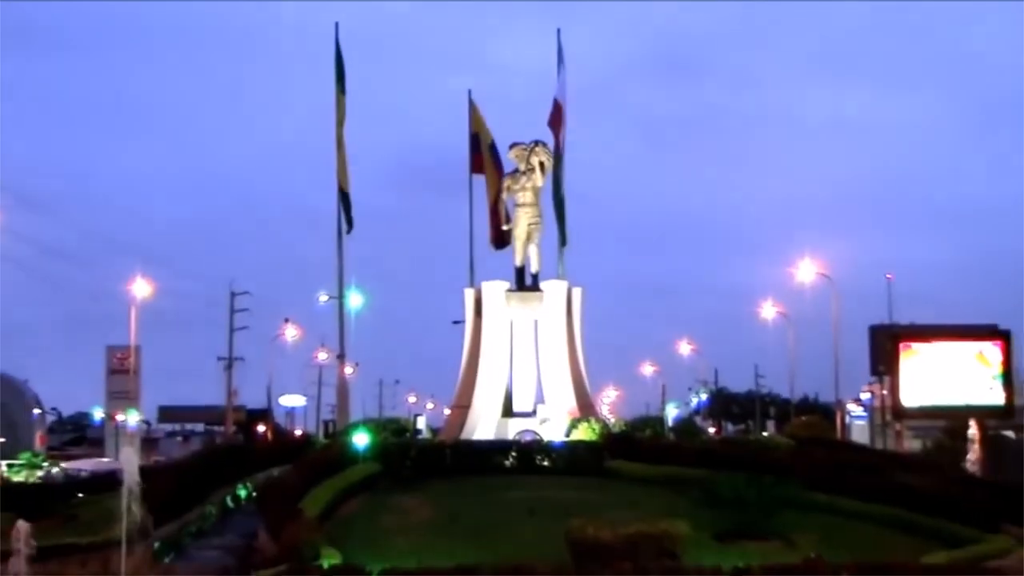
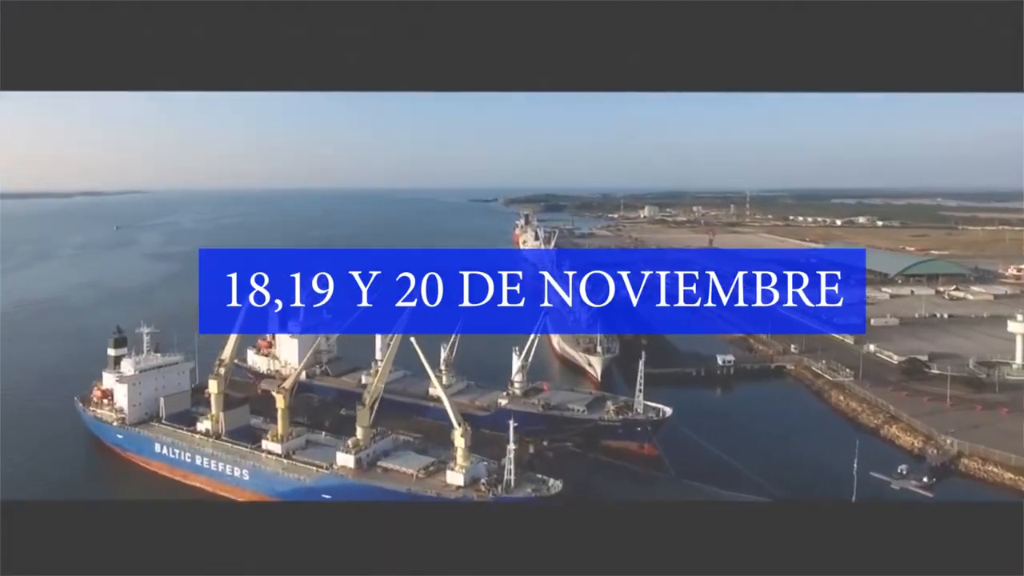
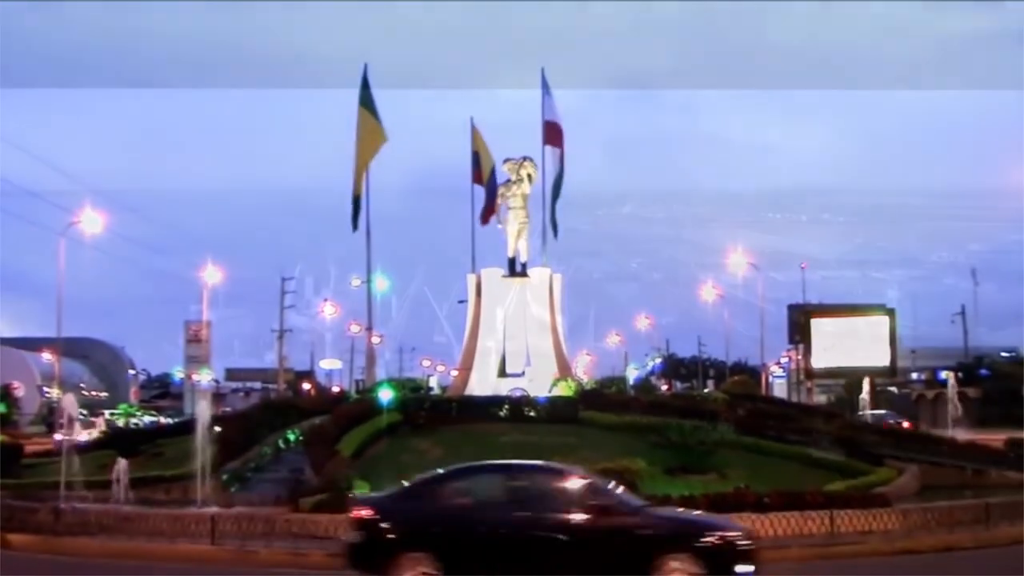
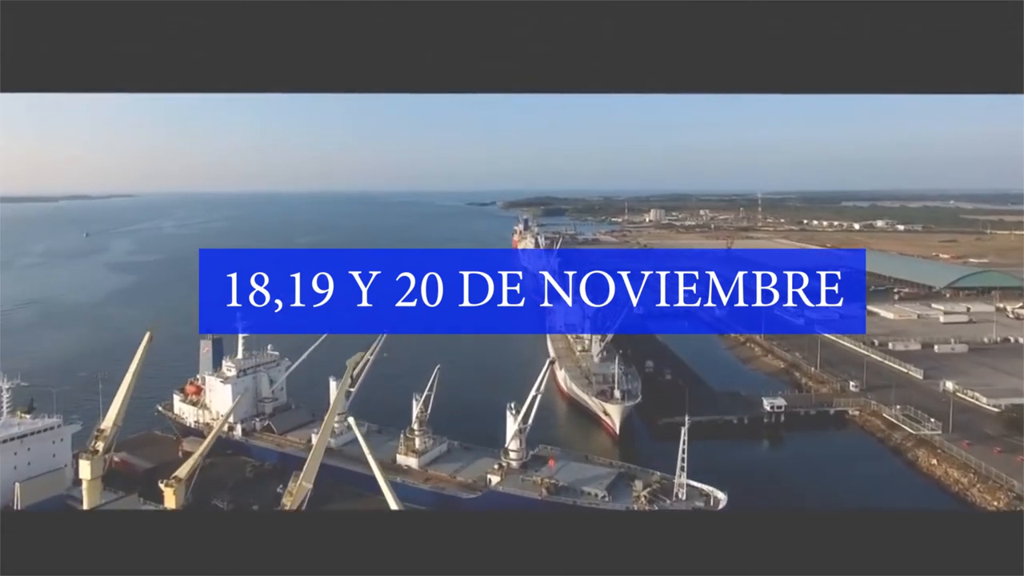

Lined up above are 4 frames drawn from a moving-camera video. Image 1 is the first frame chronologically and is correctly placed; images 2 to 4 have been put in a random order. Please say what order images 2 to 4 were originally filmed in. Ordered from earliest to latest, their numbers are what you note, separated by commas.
3, 2, 4
